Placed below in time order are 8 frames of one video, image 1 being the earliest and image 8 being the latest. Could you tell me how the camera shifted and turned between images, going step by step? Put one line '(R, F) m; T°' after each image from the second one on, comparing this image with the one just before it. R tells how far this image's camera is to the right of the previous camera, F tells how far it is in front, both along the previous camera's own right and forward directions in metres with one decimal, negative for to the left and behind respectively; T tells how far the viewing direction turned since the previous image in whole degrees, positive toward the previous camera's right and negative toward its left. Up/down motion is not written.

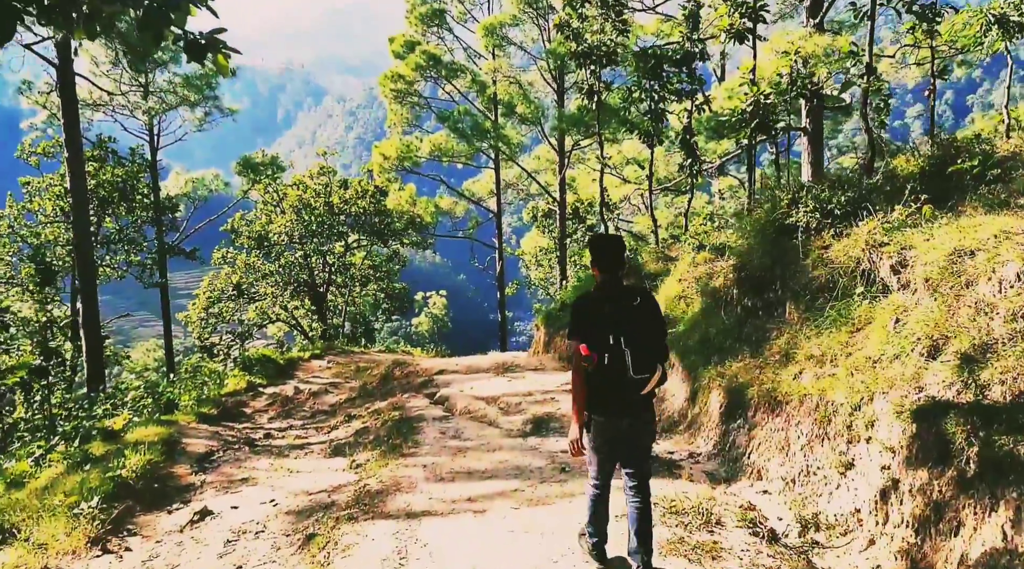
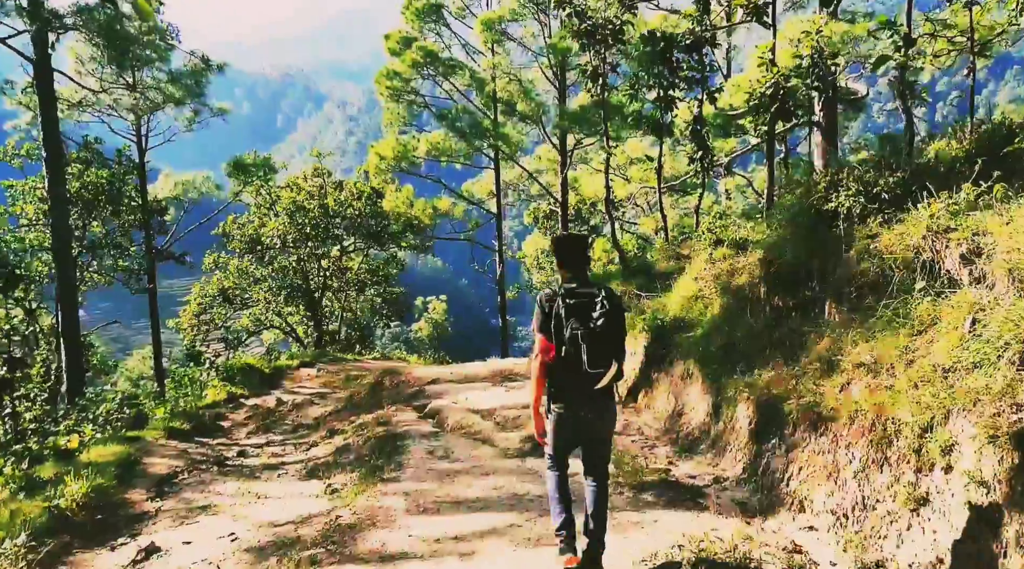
(0.0, +0.8) m; 0°
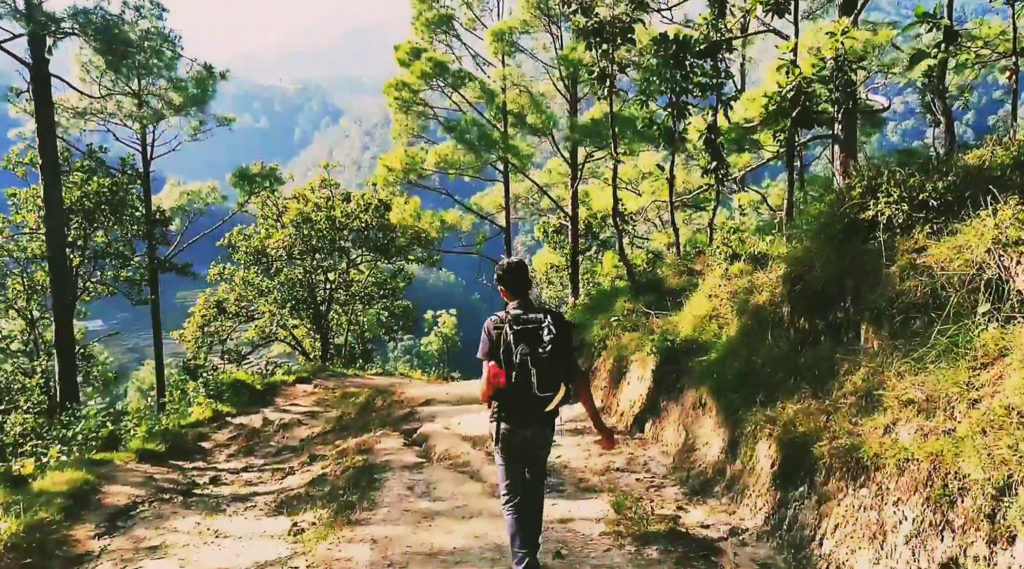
(+0.1, +0.7) m; -1°
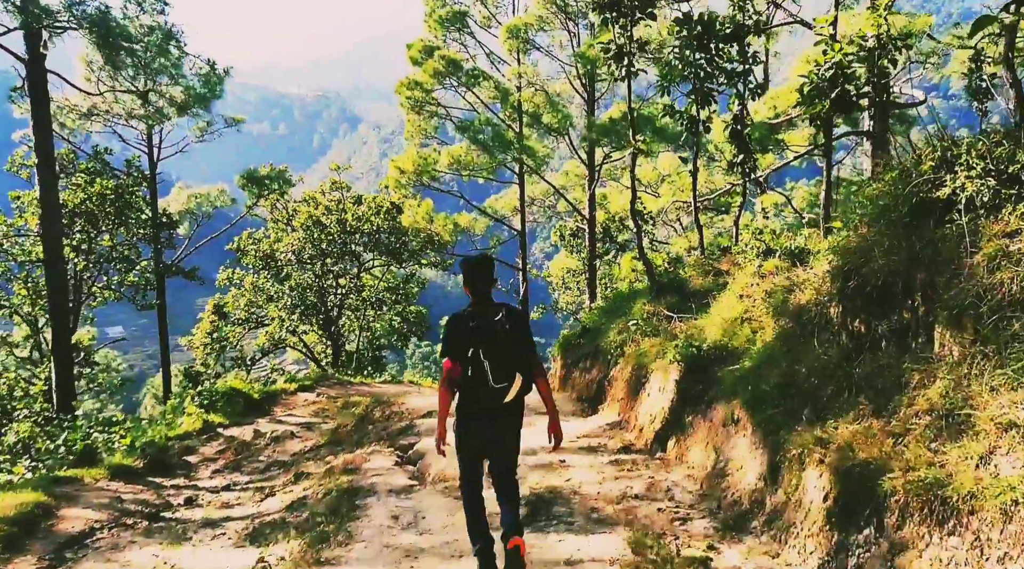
(+0.1, +0.7) m; -1°
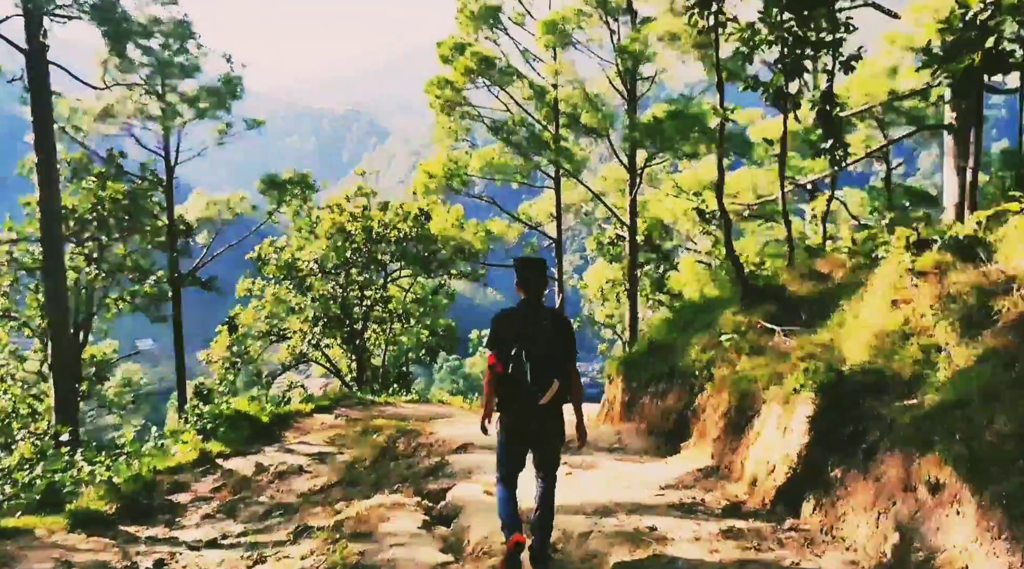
(-0.2, +1.5) m; -2°
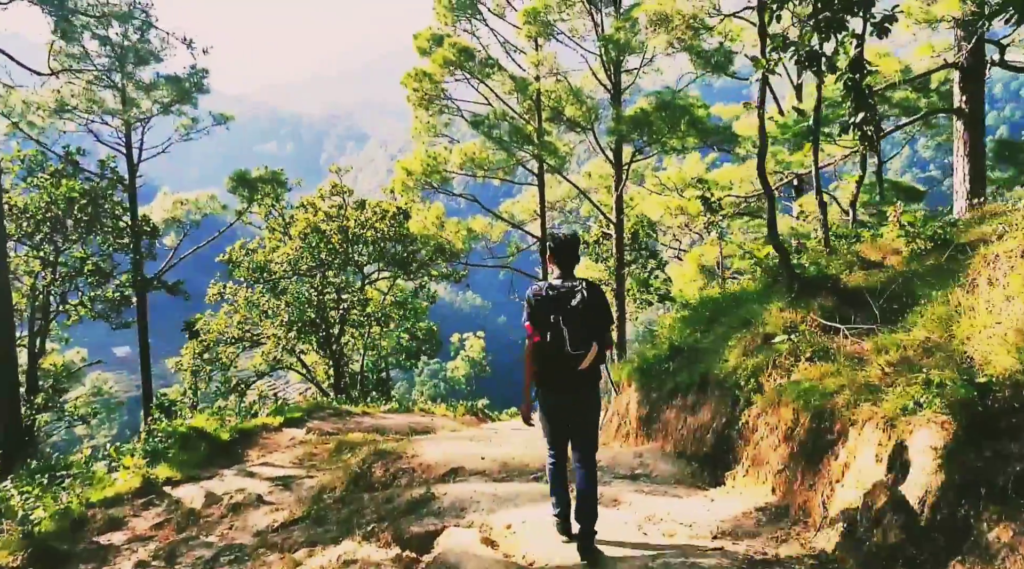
(-0.1, +1.2) m; +1°
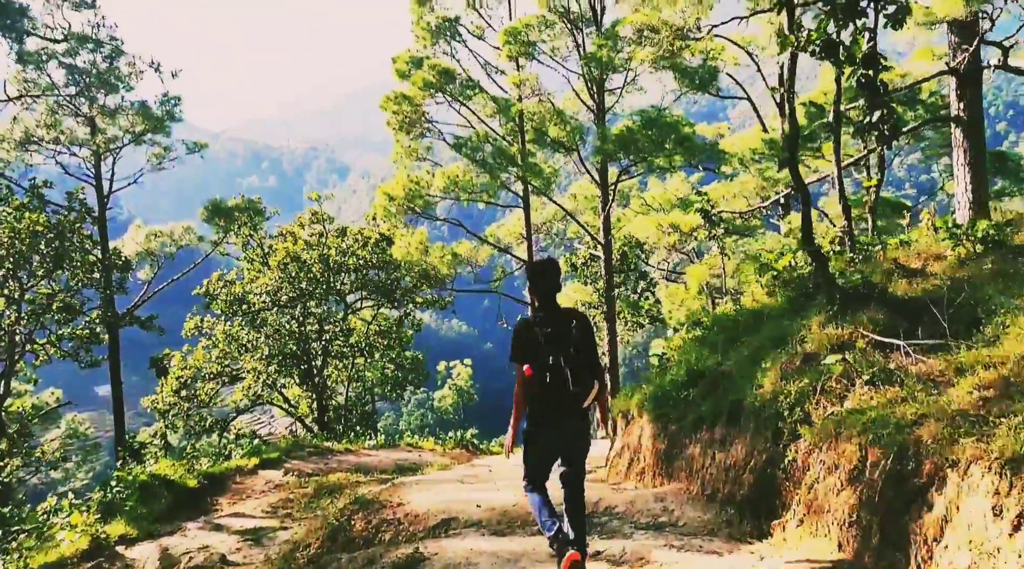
(-0.1, +0.8) m; +1°
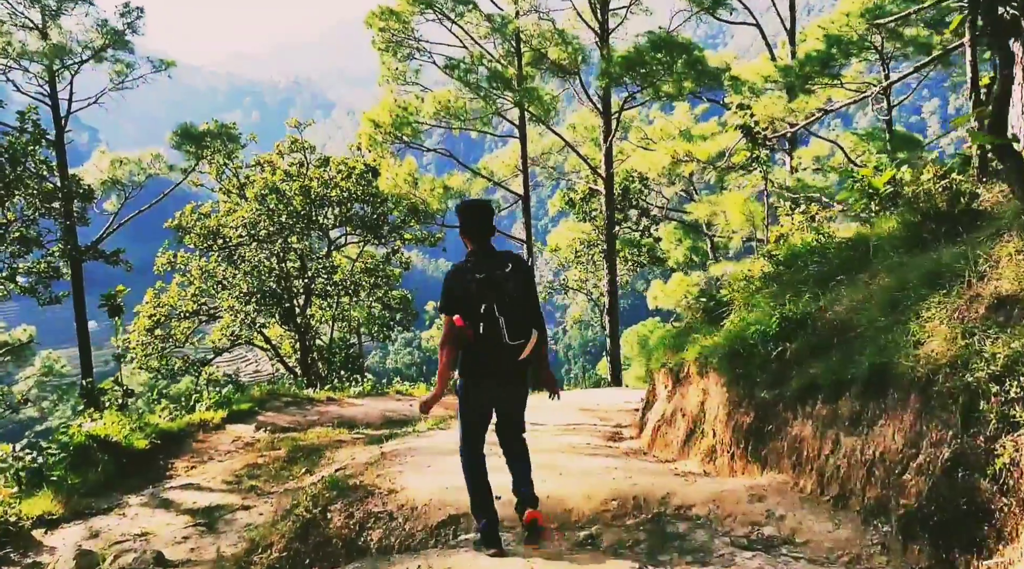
(-0.2, +1.5) m; +1°
